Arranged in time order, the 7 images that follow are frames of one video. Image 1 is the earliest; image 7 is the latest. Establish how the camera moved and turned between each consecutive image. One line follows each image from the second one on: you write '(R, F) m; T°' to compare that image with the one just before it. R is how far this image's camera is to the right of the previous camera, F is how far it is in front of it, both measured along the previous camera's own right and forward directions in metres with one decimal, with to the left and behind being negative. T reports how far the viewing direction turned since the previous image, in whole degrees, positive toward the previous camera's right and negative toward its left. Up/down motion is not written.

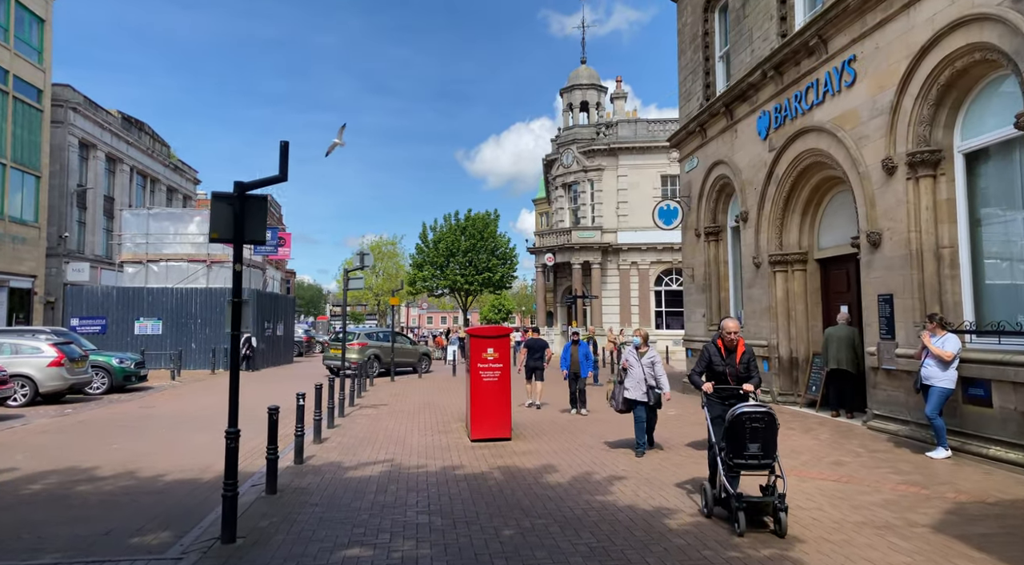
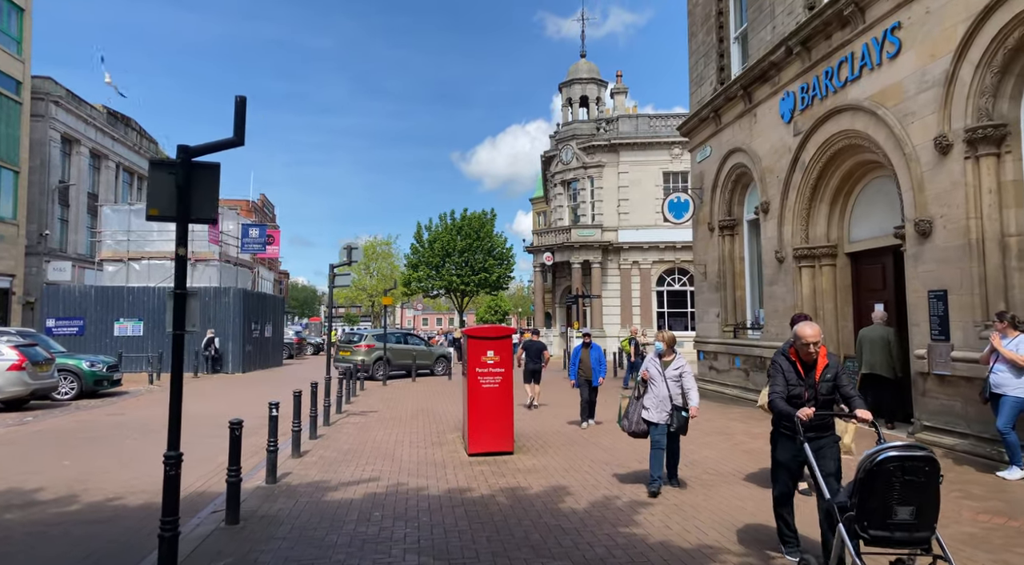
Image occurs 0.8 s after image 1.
(-0.1, +1.0) m; 0°
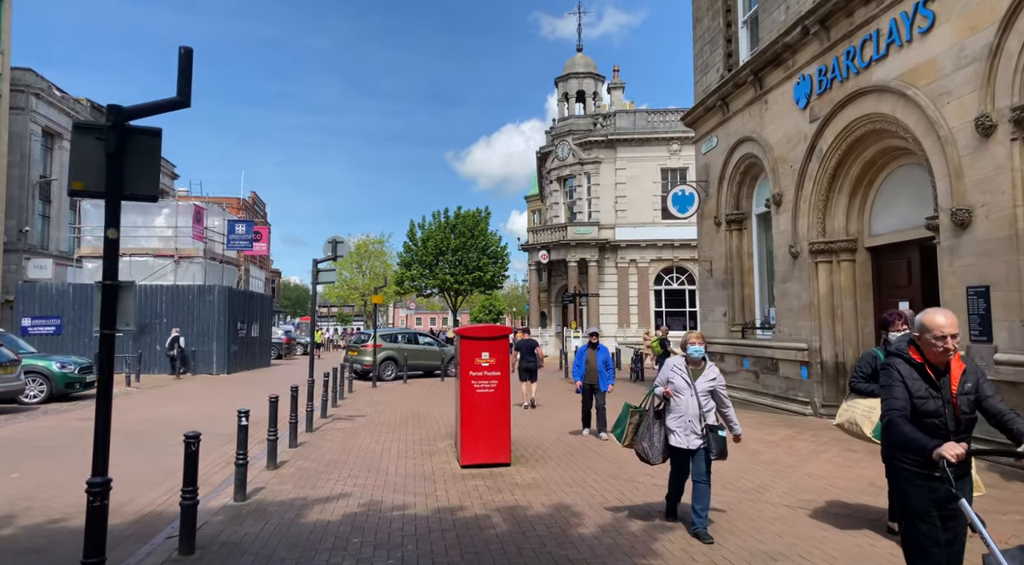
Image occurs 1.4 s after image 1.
(0.0, +0.7) m; +1°
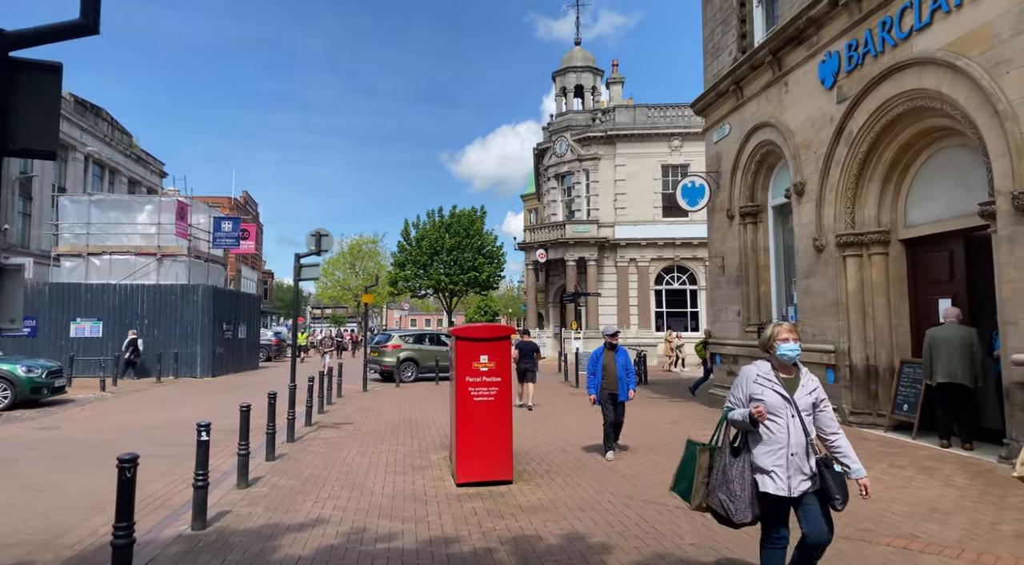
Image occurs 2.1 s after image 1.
(-0.1, +0.9) m; 0°
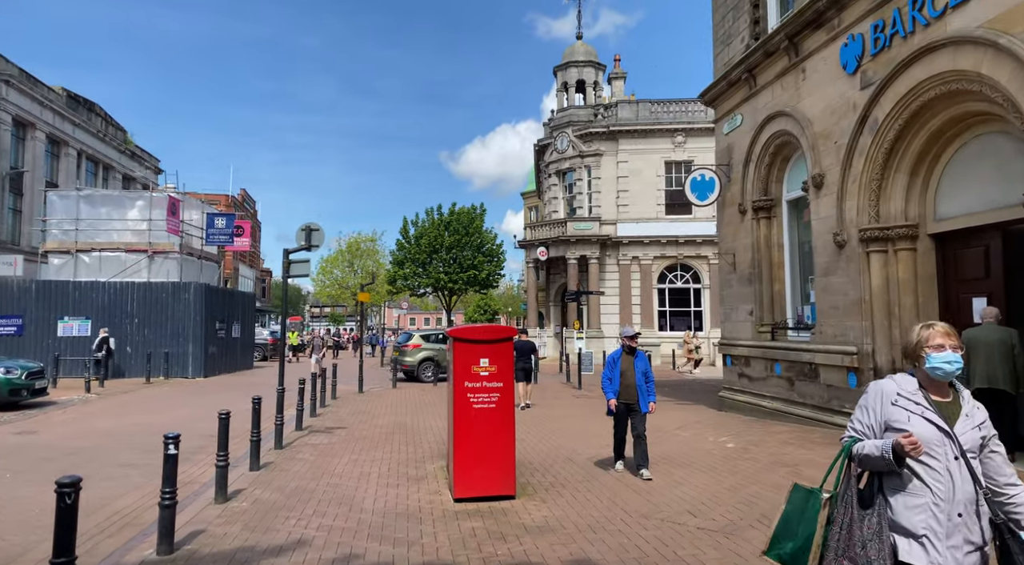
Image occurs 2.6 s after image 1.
(0.0, +0.6) m; 0°
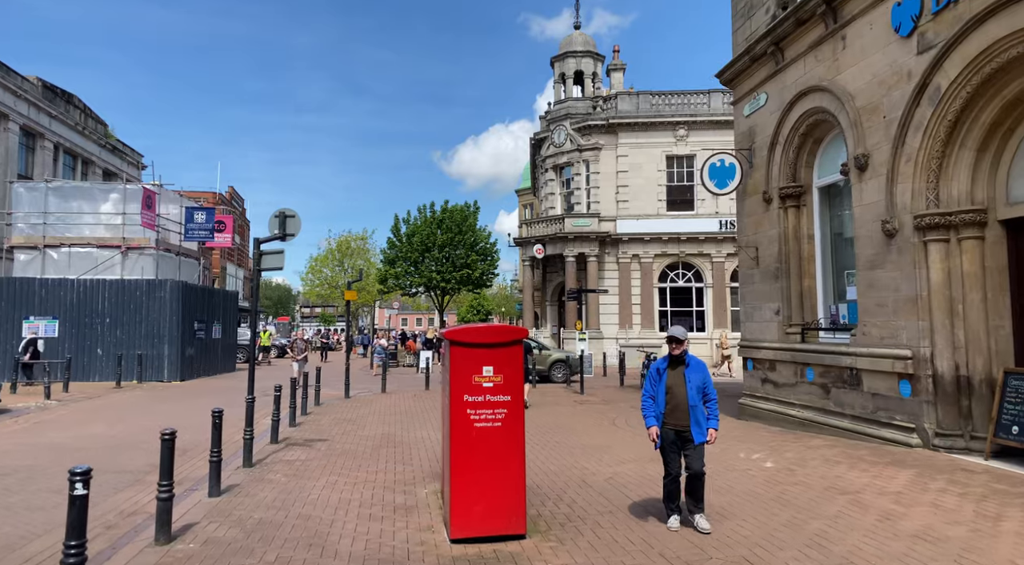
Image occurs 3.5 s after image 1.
(-0.1, +1.2) m; +1°
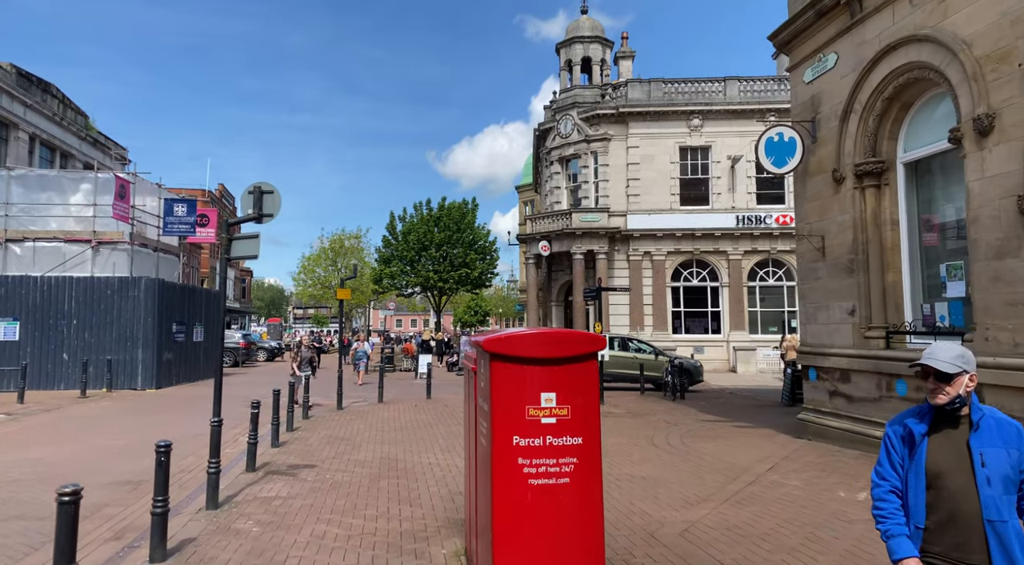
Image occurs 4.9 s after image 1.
(-0.4, +1.7) m; +1°
